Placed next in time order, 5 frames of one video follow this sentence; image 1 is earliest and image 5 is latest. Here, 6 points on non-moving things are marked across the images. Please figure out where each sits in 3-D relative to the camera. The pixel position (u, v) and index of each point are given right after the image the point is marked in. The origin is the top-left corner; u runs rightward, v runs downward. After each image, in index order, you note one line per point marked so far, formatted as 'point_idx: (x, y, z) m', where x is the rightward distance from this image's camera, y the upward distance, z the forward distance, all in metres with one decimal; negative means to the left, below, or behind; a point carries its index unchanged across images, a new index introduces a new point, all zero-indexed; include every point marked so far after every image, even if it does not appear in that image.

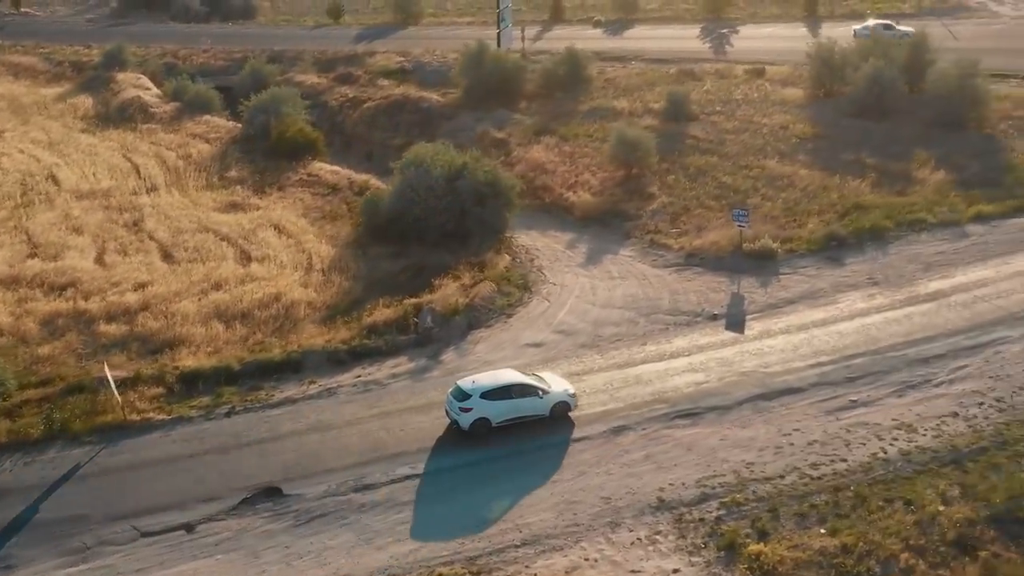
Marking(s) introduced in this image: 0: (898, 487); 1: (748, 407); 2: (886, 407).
0: (+8.4, -4.4, +17.4) m
1: (+5.9, -3.0, +19.8) m
2: (+9.2, -2.9, +19.6) m
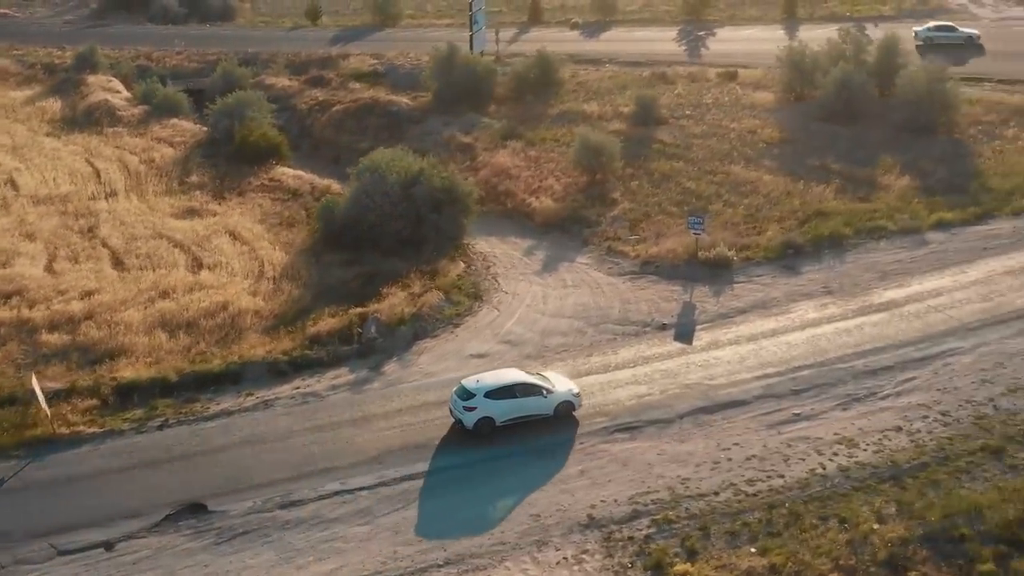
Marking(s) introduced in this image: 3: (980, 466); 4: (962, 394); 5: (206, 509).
0: (+6.9, -4.6, +17.0) m
1: (+4.3, -3.2, +19.4) m
2: (+7.7, -3.2, +19.3) m
3: (+10.5, -4.0, +17.9) m
4: (+11.2, -2.6, +19.9) m
5: (-6.7, -4.8, +17.4) m
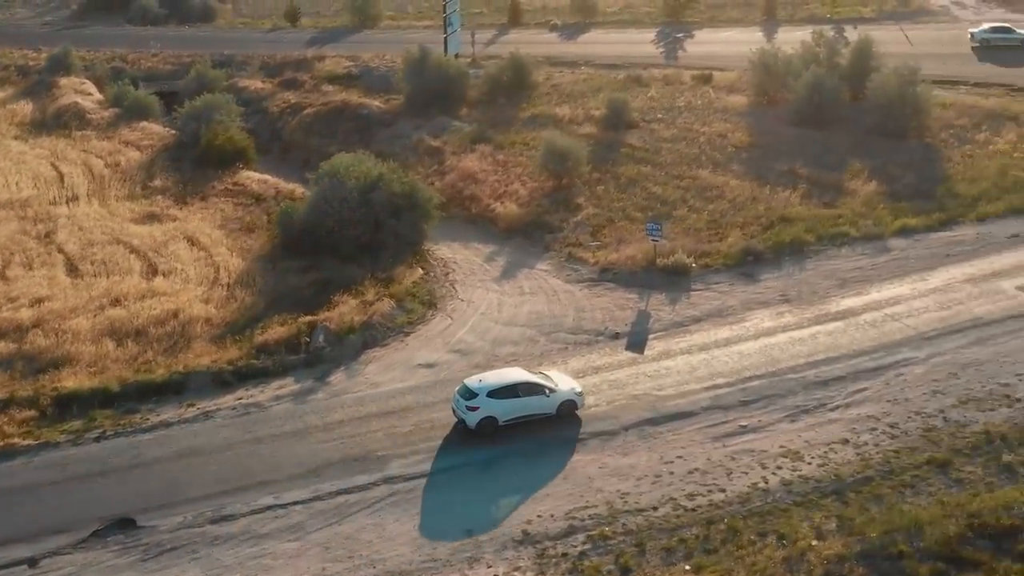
0: (+5.5, -4.9, +16.7) m
1: (+2.9, -3.5, +19.1) m
2: (+6.3, -3.5, +18.9) m
3: (+9.1, -4.2, +17.6) m
4: (+9.9, -2.9, +19.6) m
5: (-8.1, -5.1, +17.1) m
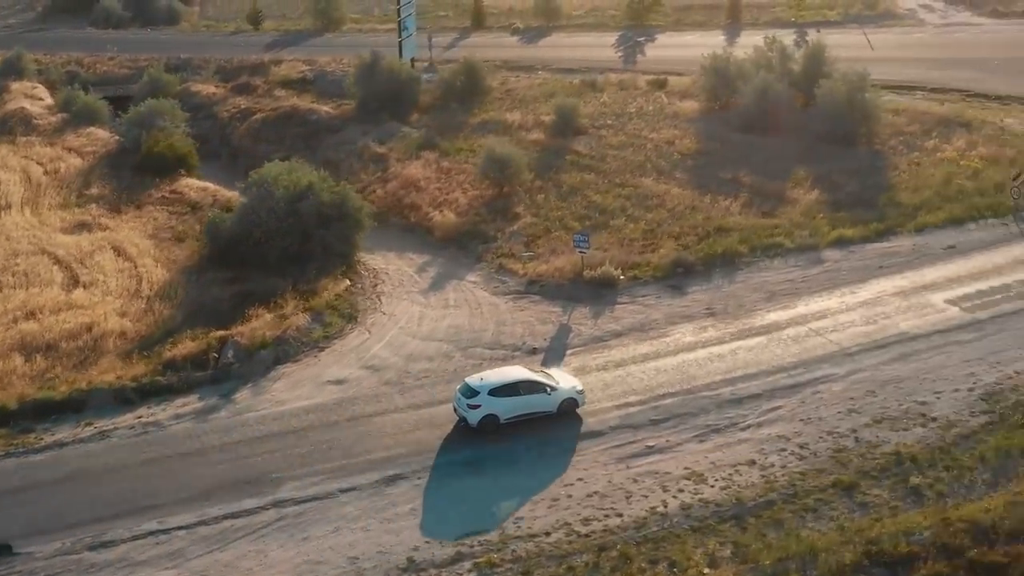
0: (+3.2, -5.3, +16.2) m
1: (+0.6, -3.9, +18.6) m
2: (+3.9, -3.8, +18.4) m
3: (+6.8, -4.6, +17.1) m
4: (+7.5, -3.3, +19.1) m
5: (-10.4, -5.5, +16.5) m
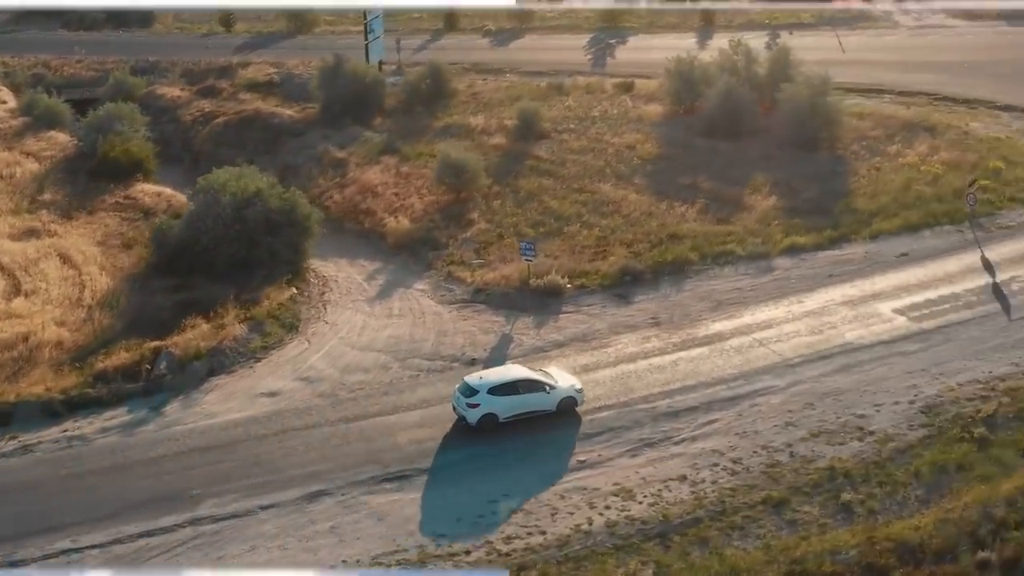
0: (+1.5, -5.5, +15.9) m
1: (-1.1, -4.1, +18.2) m
2: (+2.3, -4.1, +18.1) m
3: (+5.1, -4.9, +16.7) m
4: (+5.9, -3.5, +18.8) m
5: (-12.1, -5.7, +16.1) m
